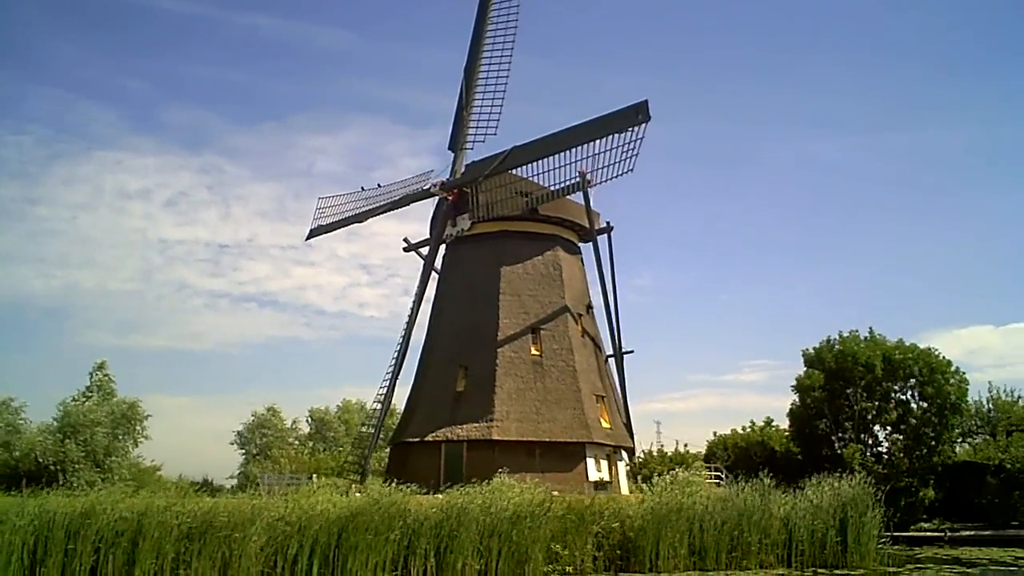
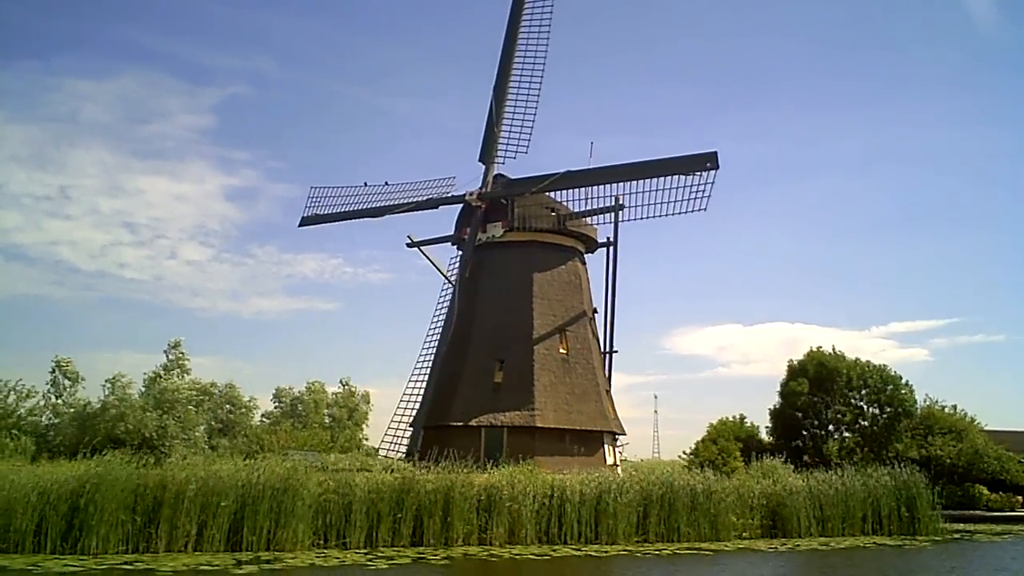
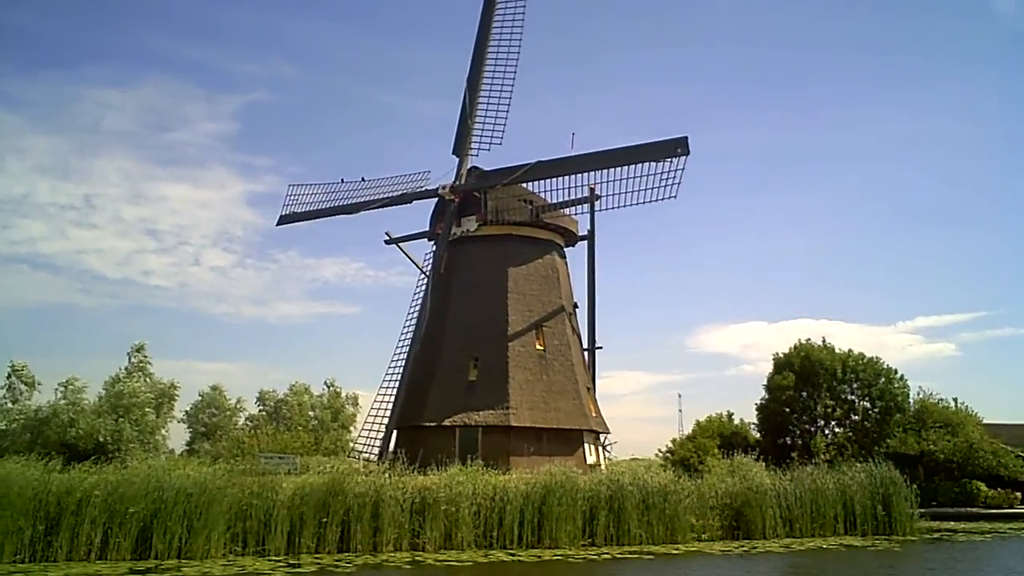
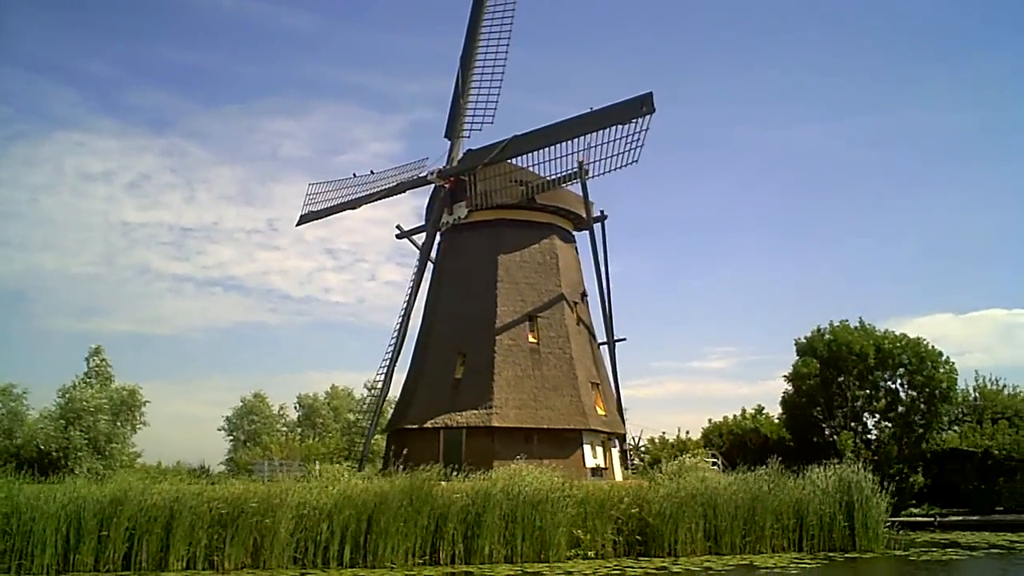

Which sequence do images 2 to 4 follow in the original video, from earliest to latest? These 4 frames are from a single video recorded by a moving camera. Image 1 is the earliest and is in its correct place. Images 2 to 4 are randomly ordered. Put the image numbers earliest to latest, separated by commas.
4, 3, 2
